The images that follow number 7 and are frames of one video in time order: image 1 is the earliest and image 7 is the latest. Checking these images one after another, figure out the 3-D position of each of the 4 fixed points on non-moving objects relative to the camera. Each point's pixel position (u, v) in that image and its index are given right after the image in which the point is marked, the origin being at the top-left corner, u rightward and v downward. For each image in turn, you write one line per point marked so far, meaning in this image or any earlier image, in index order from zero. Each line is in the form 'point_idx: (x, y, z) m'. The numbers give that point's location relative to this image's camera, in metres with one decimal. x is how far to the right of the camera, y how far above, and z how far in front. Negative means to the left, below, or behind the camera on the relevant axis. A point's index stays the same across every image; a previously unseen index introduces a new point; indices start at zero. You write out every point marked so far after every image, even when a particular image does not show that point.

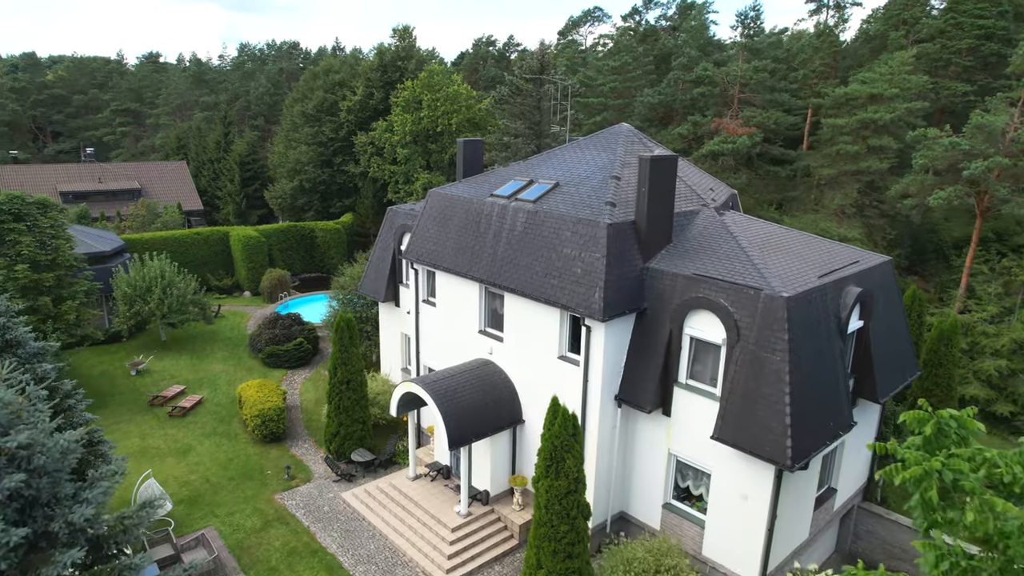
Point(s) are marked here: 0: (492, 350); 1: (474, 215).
0: (-0.6, -1.8, +19.6) m
1: (-1.1, +2.1, +19.8) m
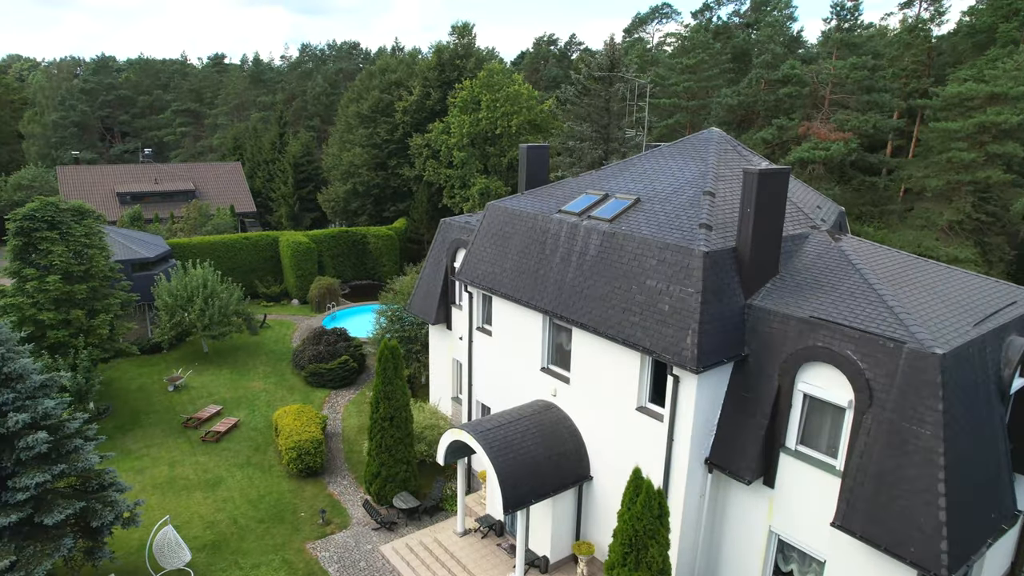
0: (+1.1, -2.5, +16.8) m
1: (+0.7, +1.3, +17.1) m
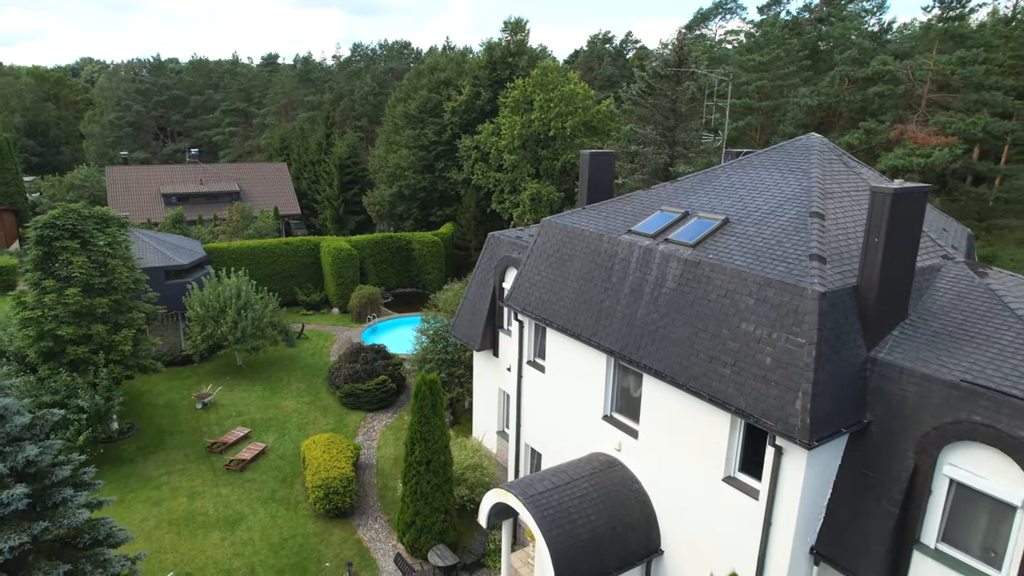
0: (+2.2, -3.2, +14.2) m
1: (+1.9, +0.6, +14.5) m
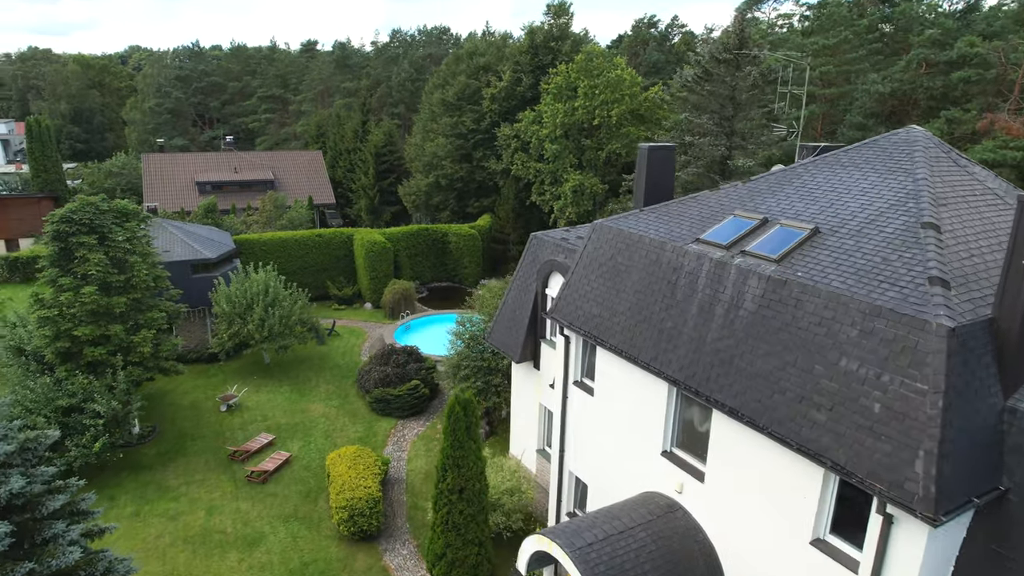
0: (+3.0, -3.6, +12.3) m
1: (+2.8, +0.3, +12.5) m
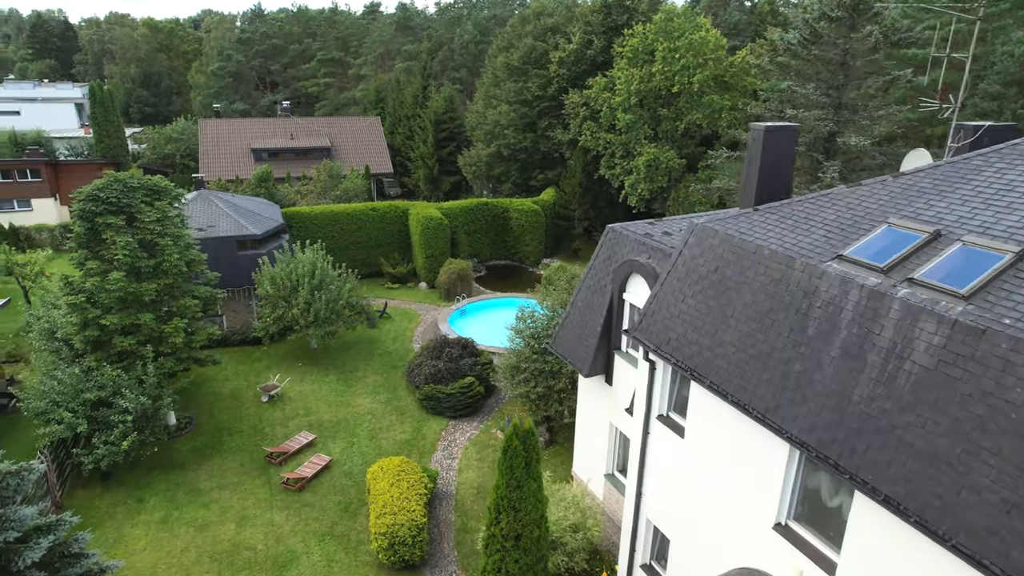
0: (+4.0, -4.0, +9.5) m
1: (+3.9, -0.1, +9.5) m
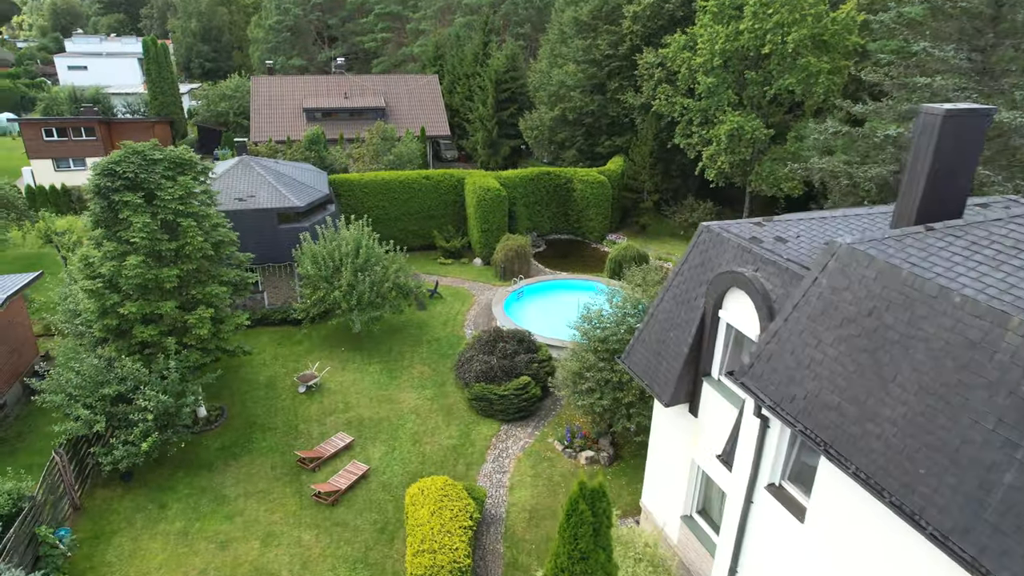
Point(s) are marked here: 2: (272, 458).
0: (+4.6, -4.6, +6.7) m
1: (+4.6, -0.7, +6.5) m
2: (-6.5, -4.5, +18.6) m
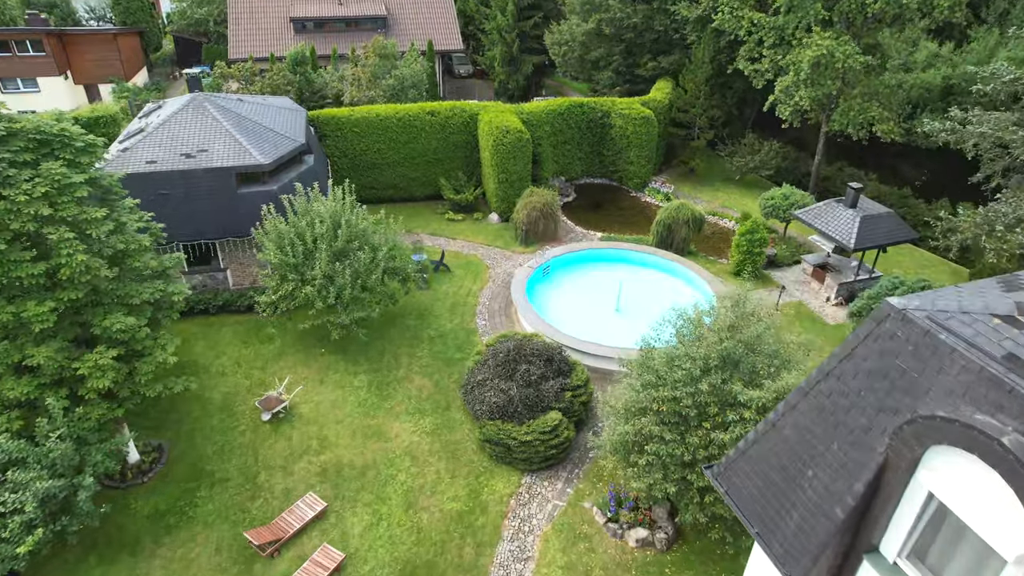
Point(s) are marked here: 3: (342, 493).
0: (+4.8, -6.8, +1.9) m
1: (+4.9, -3.0, +1.2) m
2: (-6.0, -4.9, +14.0) m
3: (-3.7, -4.4, +15.0) m
